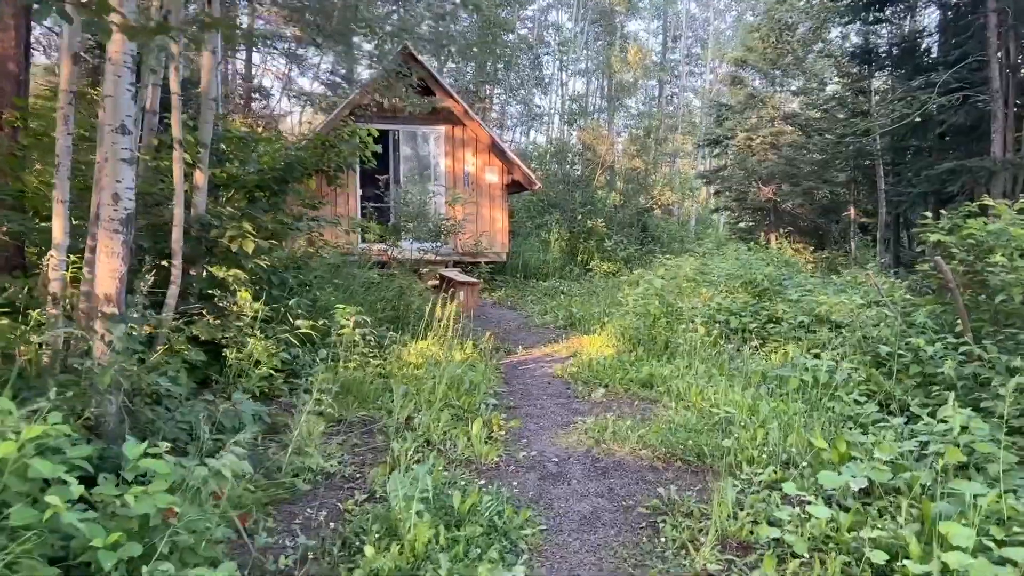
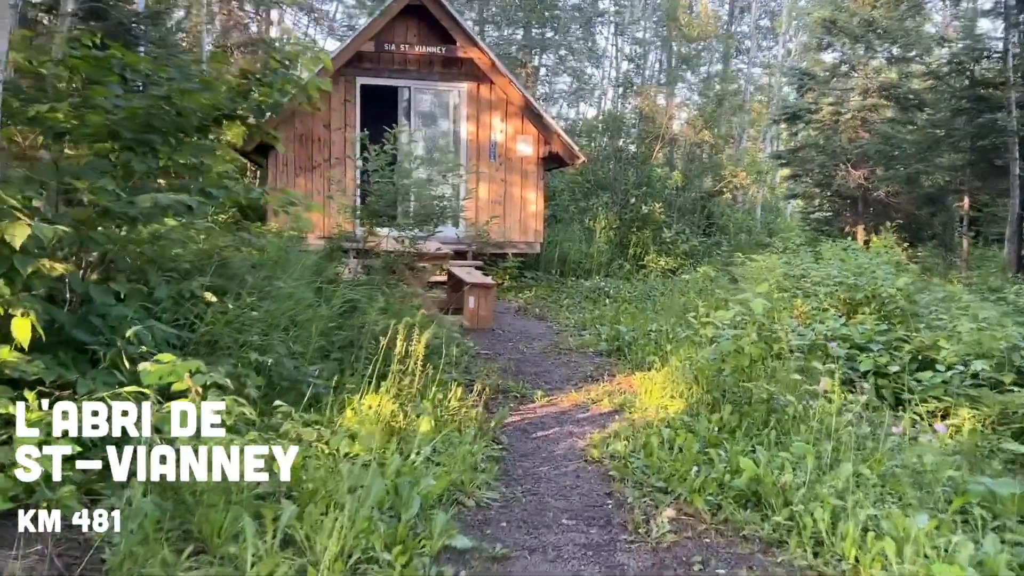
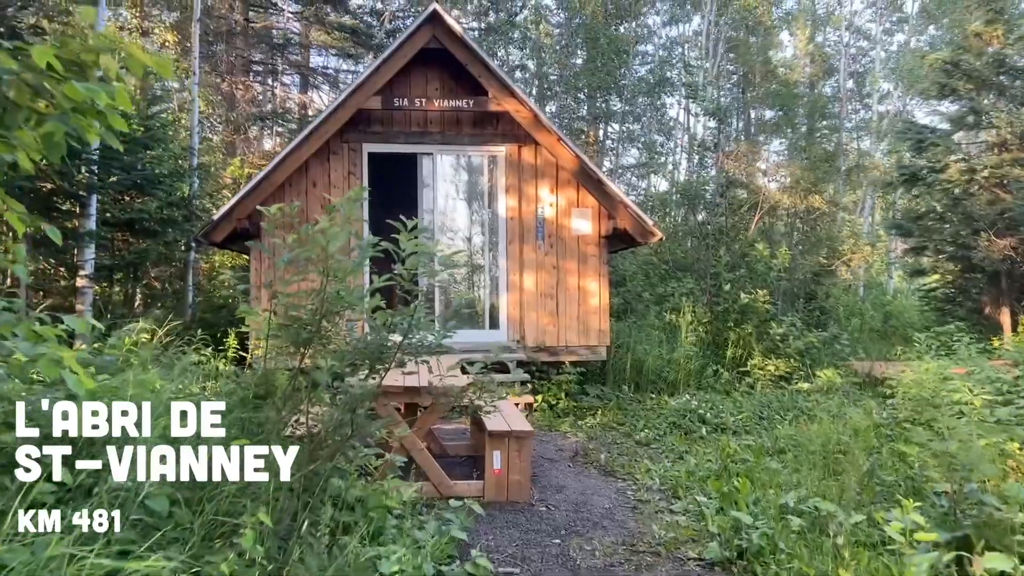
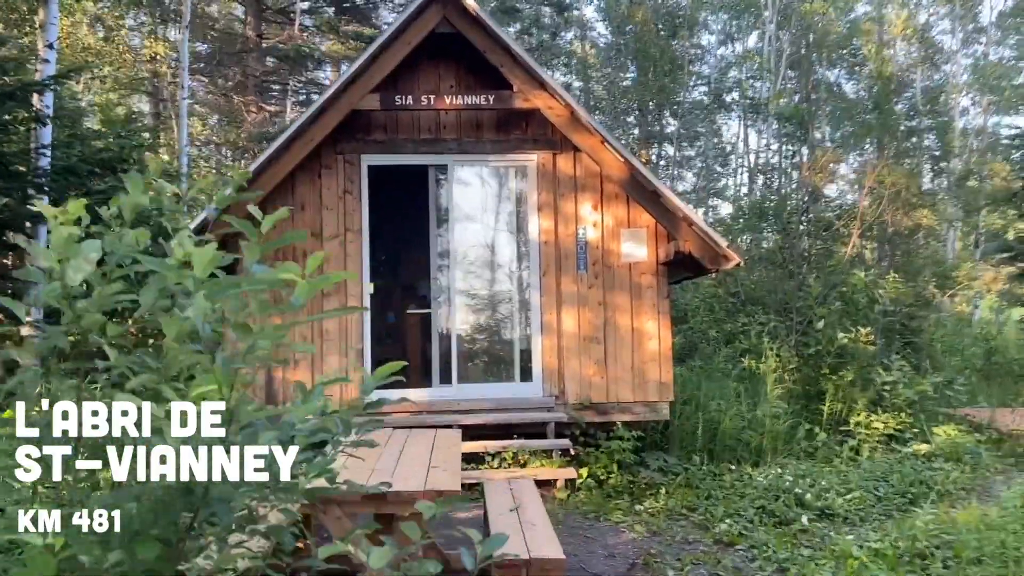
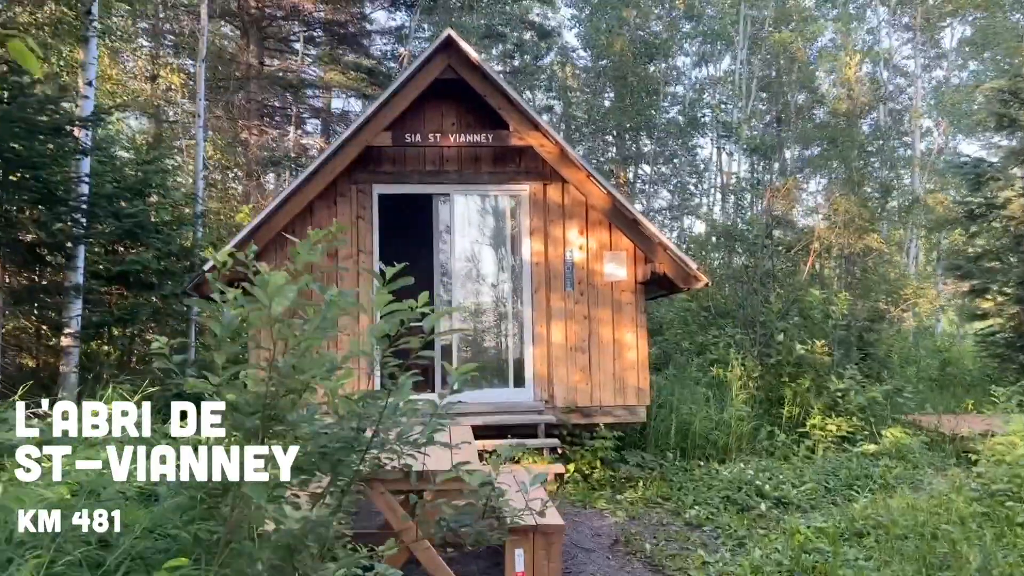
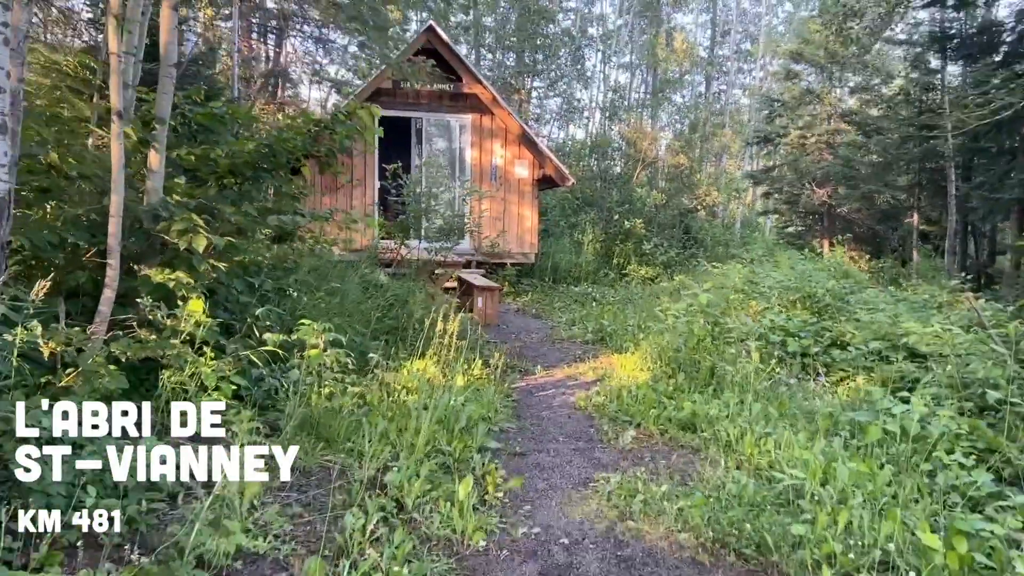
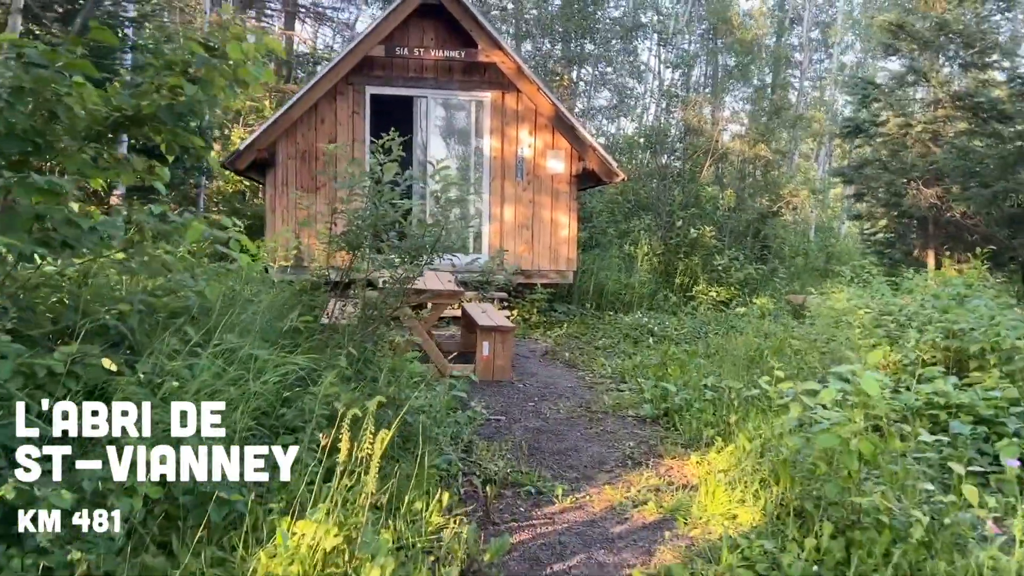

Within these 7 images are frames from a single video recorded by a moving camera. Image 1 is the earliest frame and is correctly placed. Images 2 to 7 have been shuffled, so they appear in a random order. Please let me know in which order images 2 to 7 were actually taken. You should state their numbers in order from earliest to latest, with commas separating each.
6, 2, 7, 3, 5, 4
